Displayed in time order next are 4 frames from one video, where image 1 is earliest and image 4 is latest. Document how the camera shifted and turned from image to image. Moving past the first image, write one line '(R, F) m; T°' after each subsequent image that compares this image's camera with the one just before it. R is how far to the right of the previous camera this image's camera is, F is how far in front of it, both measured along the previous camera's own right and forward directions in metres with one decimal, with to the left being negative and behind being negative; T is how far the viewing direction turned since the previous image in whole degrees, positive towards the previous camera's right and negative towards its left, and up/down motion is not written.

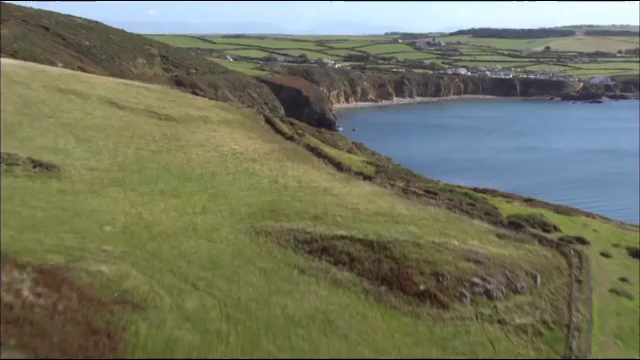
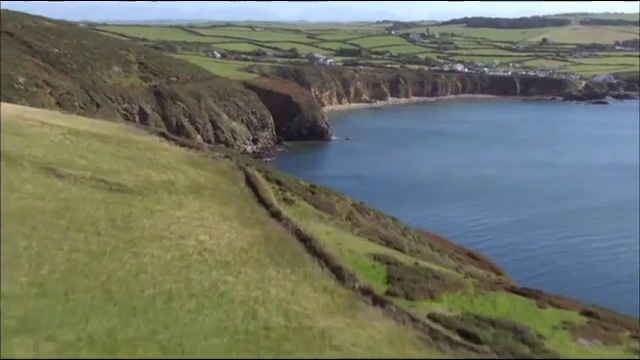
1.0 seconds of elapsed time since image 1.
(-0.1, +5.9) m; +1°
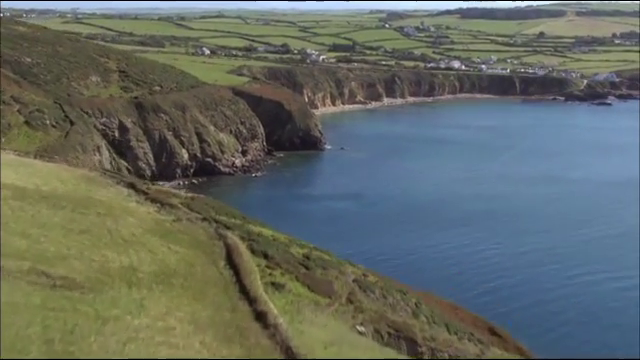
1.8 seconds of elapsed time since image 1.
(-0.1, +4.5) m; 0°
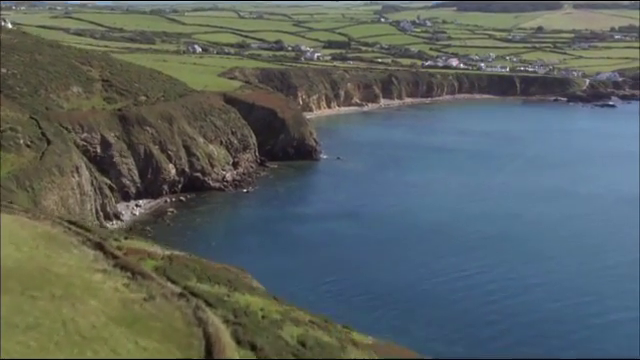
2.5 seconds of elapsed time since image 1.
(-0.1, +3.7) m; 0°
